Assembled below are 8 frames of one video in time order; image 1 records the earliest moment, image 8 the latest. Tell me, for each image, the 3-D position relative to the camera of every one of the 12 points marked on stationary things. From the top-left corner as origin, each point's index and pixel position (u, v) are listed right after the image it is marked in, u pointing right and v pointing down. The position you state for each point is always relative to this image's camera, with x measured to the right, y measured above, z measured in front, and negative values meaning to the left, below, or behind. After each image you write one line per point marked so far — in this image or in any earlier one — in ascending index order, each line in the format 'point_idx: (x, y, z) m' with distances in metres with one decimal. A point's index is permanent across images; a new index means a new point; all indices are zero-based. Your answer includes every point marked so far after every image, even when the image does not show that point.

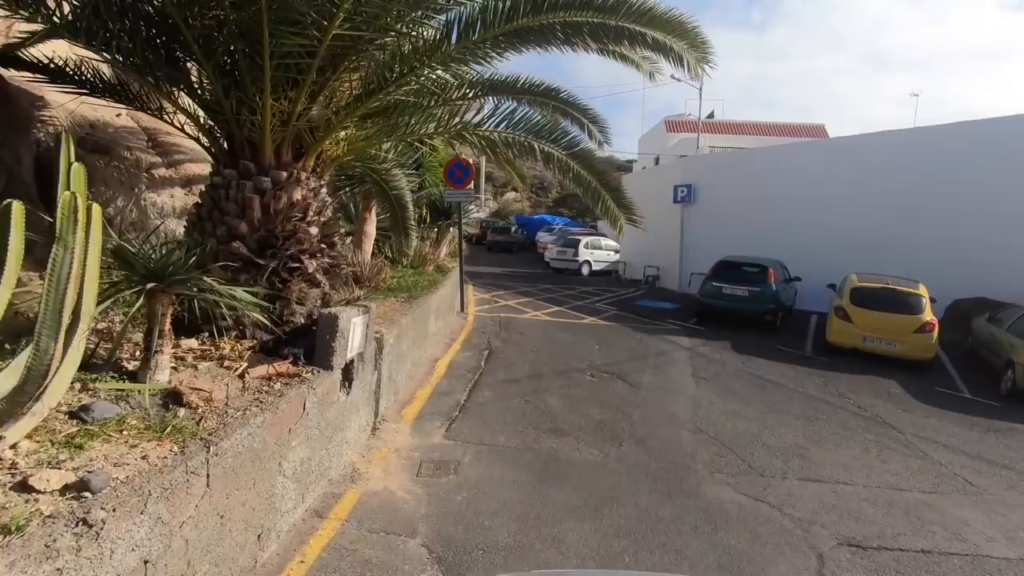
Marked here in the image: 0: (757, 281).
0: (+5.5, +0.2, +12.4) m
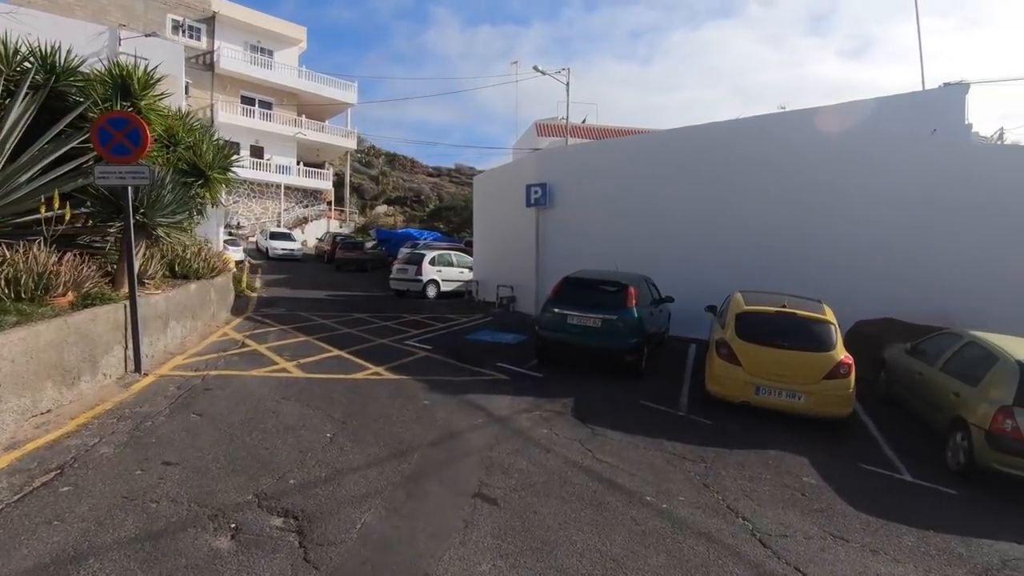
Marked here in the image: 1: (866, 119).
0: (+1.6, -0.3, +8.8) m
1: (+6.6, +3.1, +10.2) m
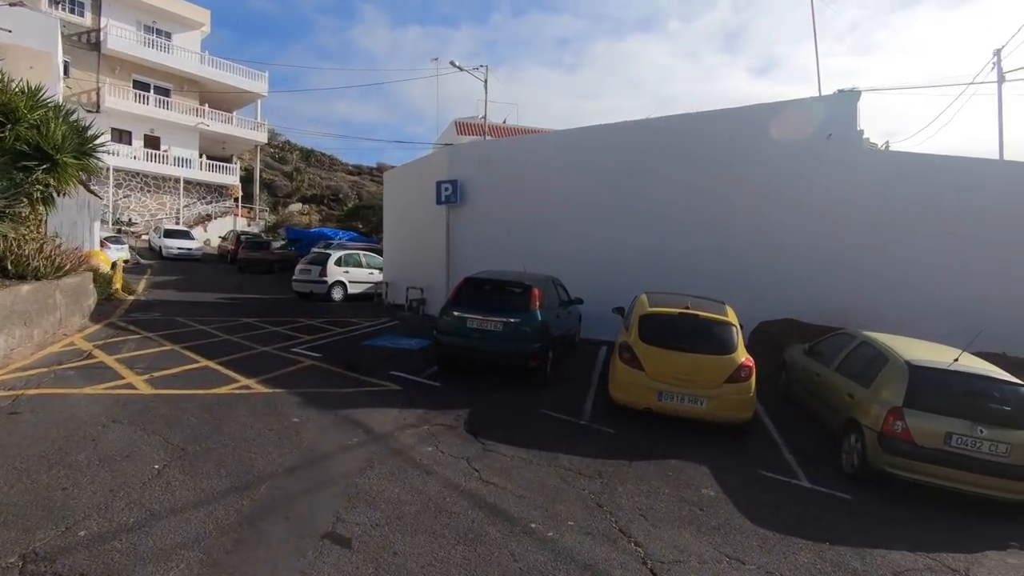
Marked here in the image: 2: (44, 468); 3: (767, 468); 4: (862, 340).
0: (0.0, -0.3, +8.3) m
1: (+4.8, +3.1, +10.3) m
2: (-3.7, -1.4, +4.4) m
3: (+2.8, -2.0, +6.2) m
4: (+4.4, -0.7, +7.0) m
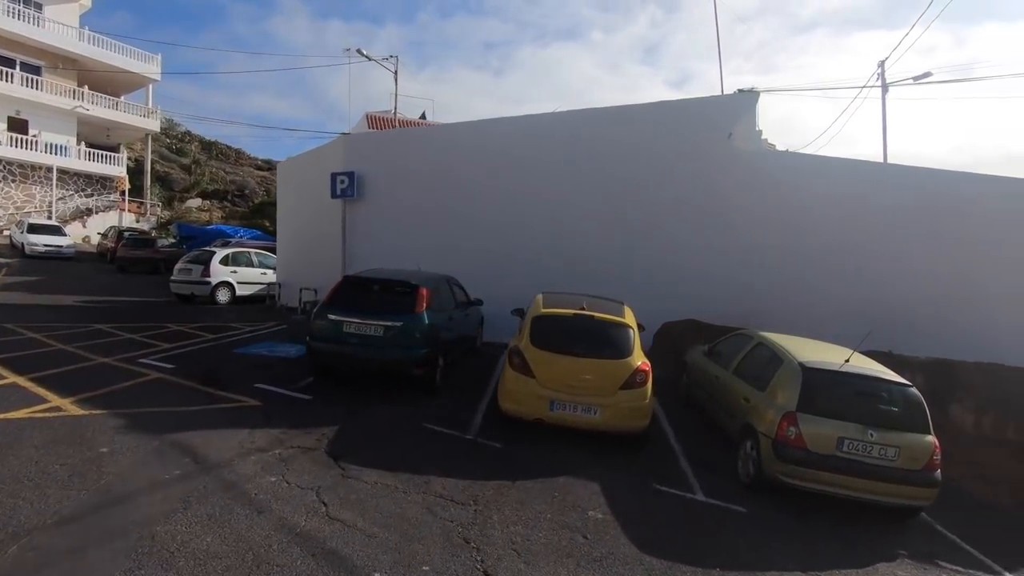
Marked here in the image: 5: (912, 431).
0: (-1.5, -0.3, +7.4) m
1: (+3.0, +3.1, +10.1) m
2: (-4.7, -1.4, +3.1) m
3: (+1.5, -2.0, +5.7) m
4: (+3.0, -0.6, +6.8) m
5: (+3.9, -1.4, +5.4) m
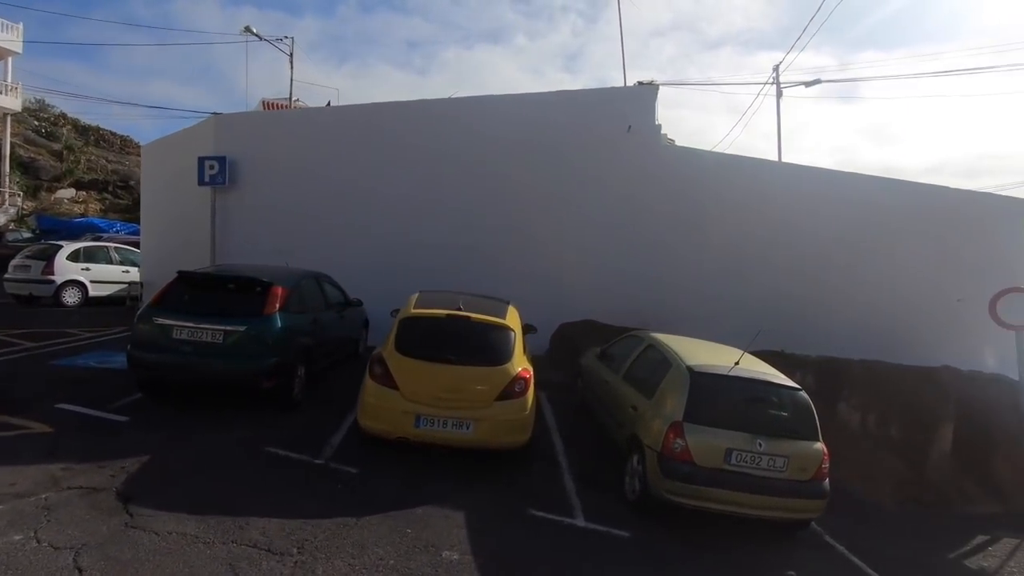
0: (-3.0, -0.3, +6.3) m
1: (+1.0, +3.1, +9.5) m
2: (-5.6, -1.4, +1.5) m
3: (+0.2, -2.0, +5.0) m
4: (+1.5, -0.6, +6.3) m
5: (+2.6, -1.4, +5.0) m
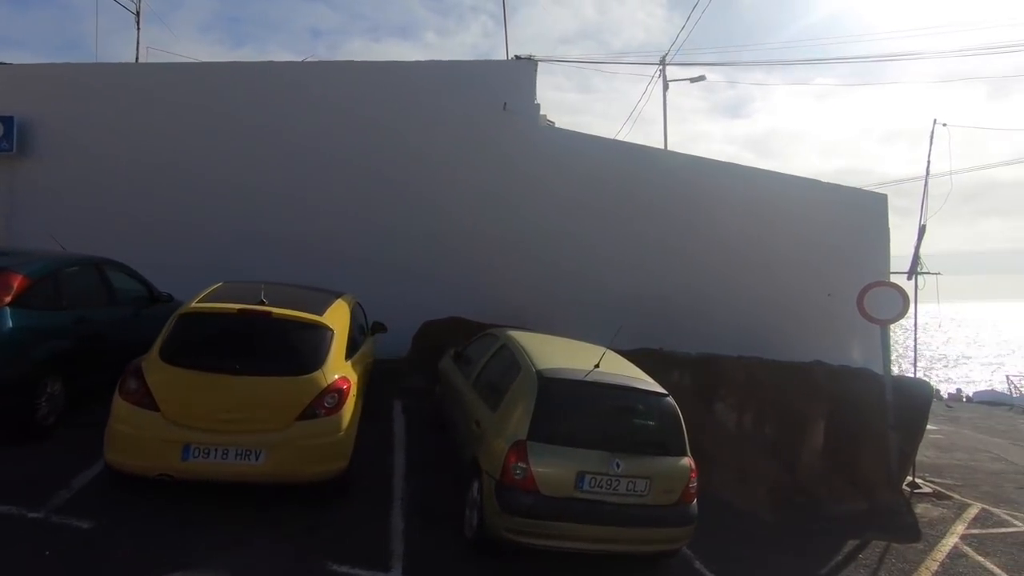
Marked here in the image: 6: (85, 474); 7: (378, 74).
0: (-4.6, -0.1, +4.6) m
1: (-1.1, +3.2, +8.4) m
2: (-6.3, -1.3, -0.5) m
3: (-1.2, -1.9, +3.9) m
4: (-0.1, -0.5, +5.3) m
5: (+1.2, -1.3, +4.2) m
6: (-3.4, -1.5, +4.4) m
7: (-2.1, +3.4, +8.5) m
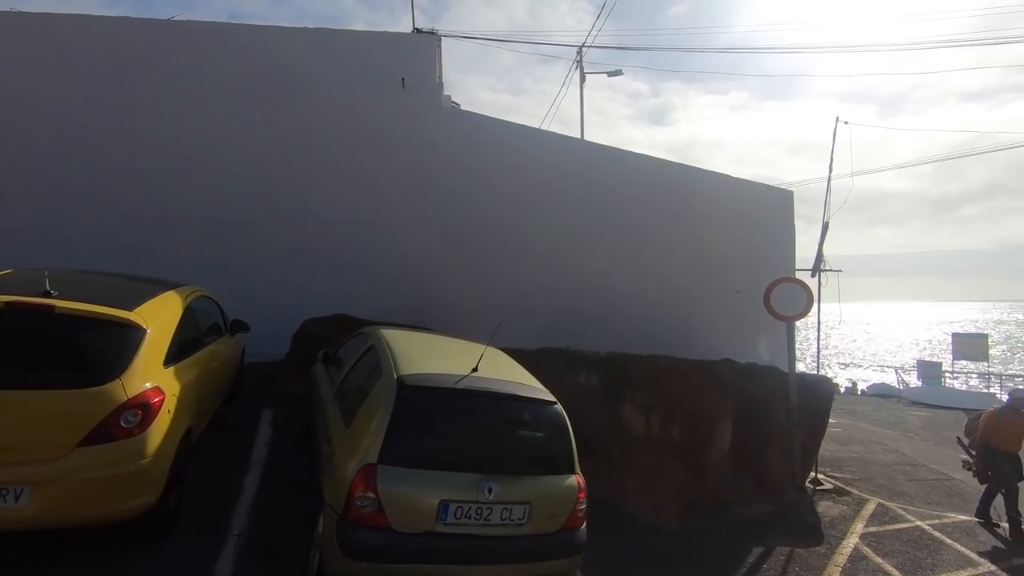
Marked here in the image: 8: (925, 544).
0: (-5.5, 0.0, +3.2) m
1: (-2.5, +3.3, +7.5) m
2: (-6.6, -1.2, -2.0) m
3: (-2.0, -1.8, +3.0) m
4: (-1.1, -0.4, +4.5) m
5: (+0.2, -1.2, +3.6) m
6: (-4.3, -1.4, +3.2) m
7: (-3.6, +3.5, +7.4) m
8: (+4.9, -3.0, +6.5) m
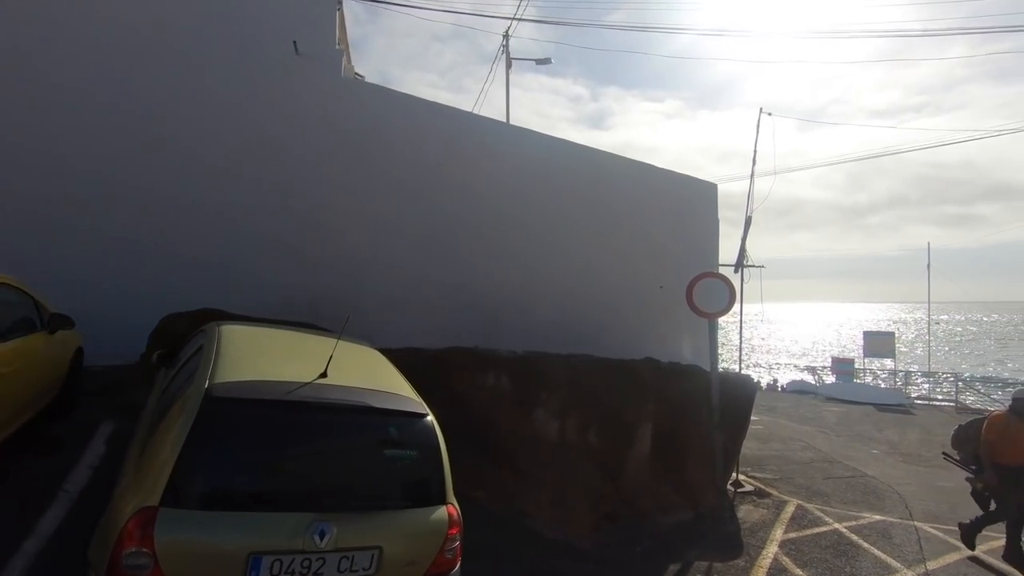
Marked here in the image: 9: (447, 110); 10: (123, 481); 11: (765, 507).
0: (-6.2, +0.1, +1.9) m
1: (-3.7, +3.4, +6.4) m
2: (-6.7, -1.0, -3.5) m
3: (-2.7, -1.7, +2.0) m
4: (-2.0, -0.3, +3.6) m
5: (-0.5, -1.1, +2.8) m
6: (-5.0, -1.2, +2.0) m
7: (-4.7, +3.6, +6.2) m
8: (+3.7, -3.0, +6.2) m
9: (-0.8, +2.4, +7.5) m
10: (-1.9, -0.9, +2.7) m
11: (+3.5, -3.0, +7.6) m
